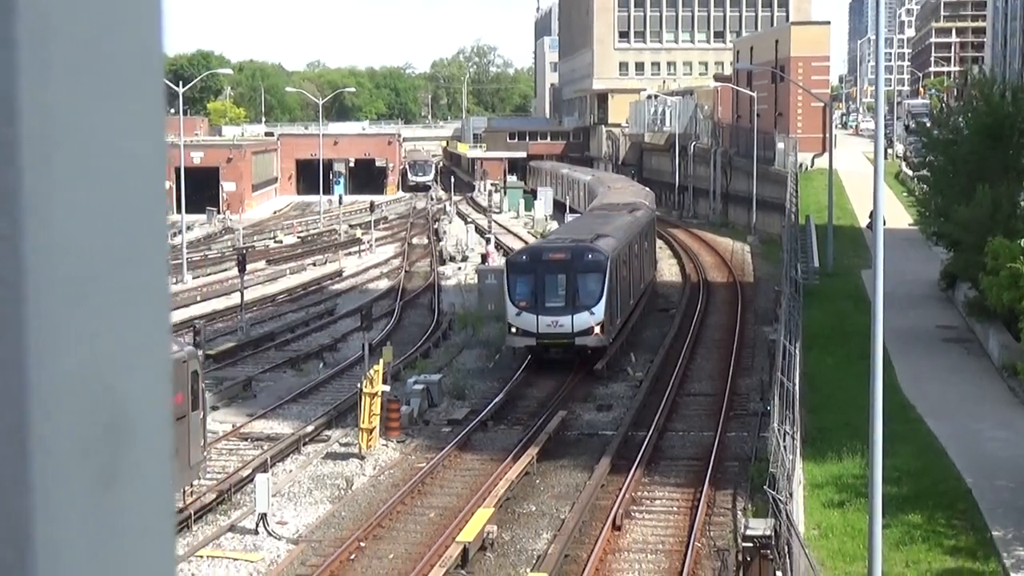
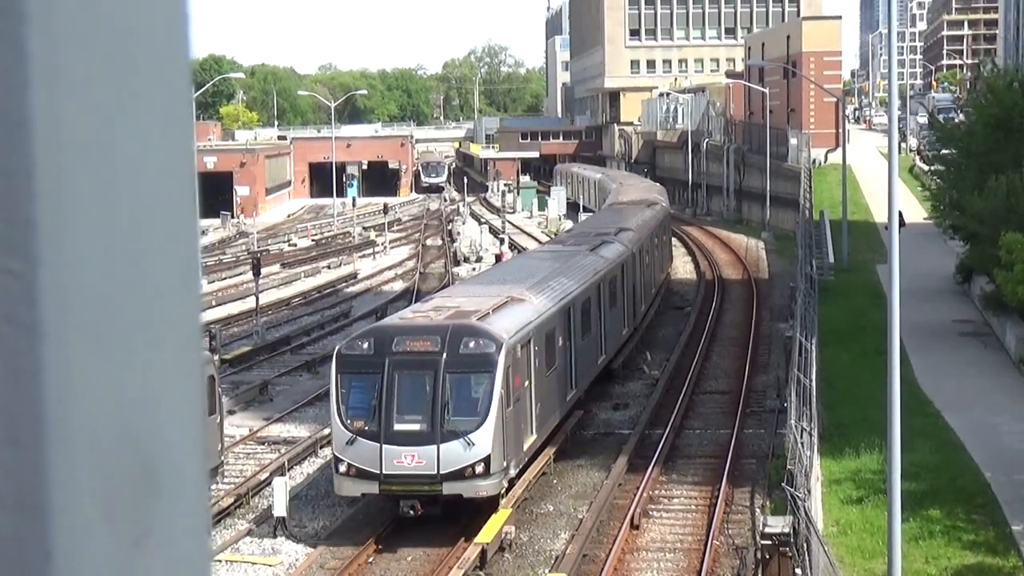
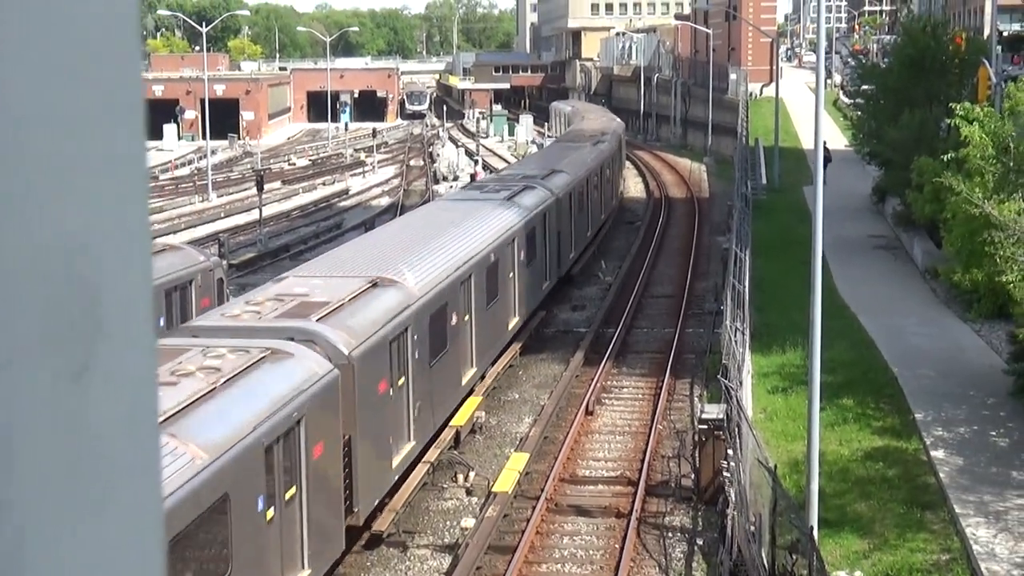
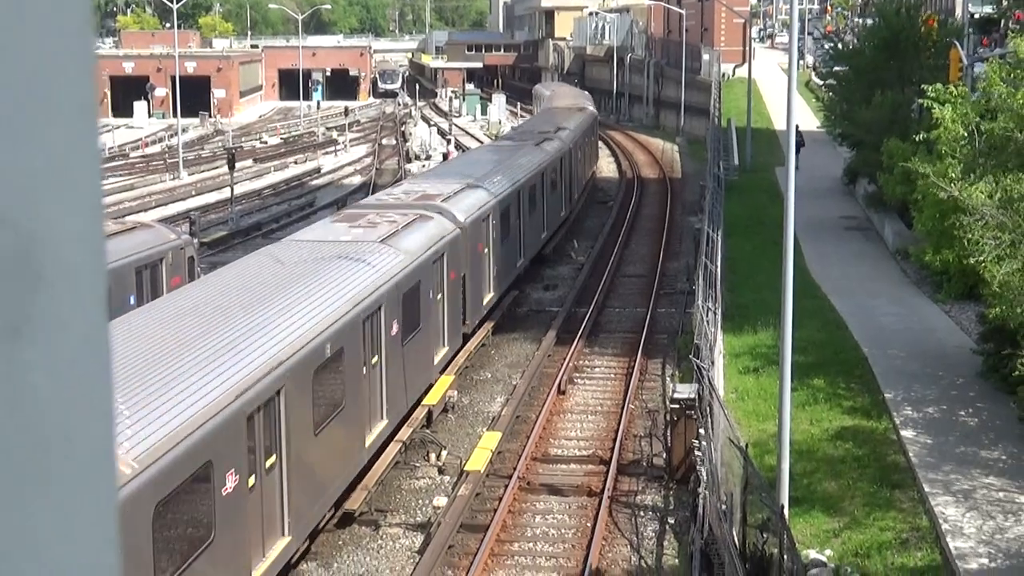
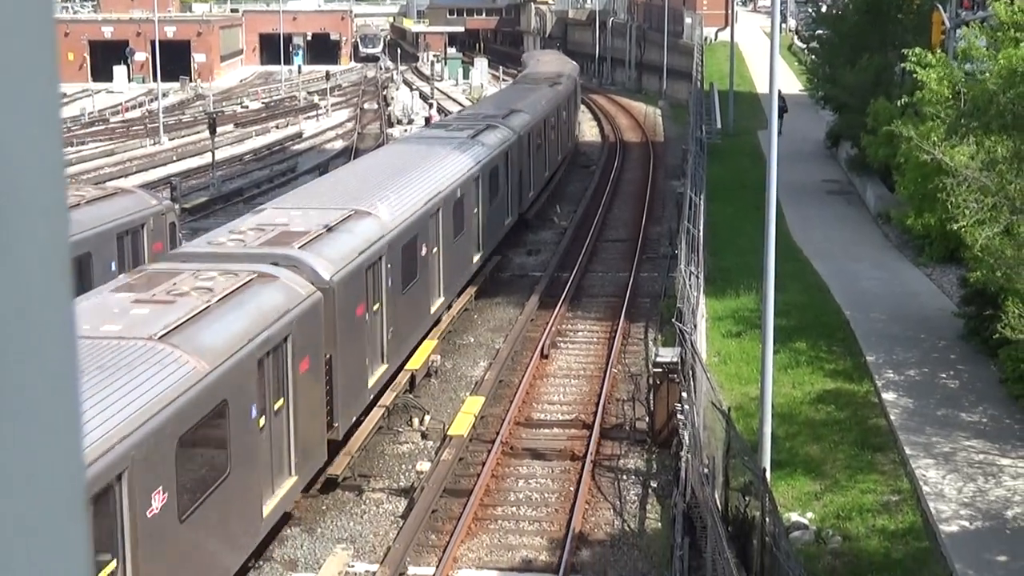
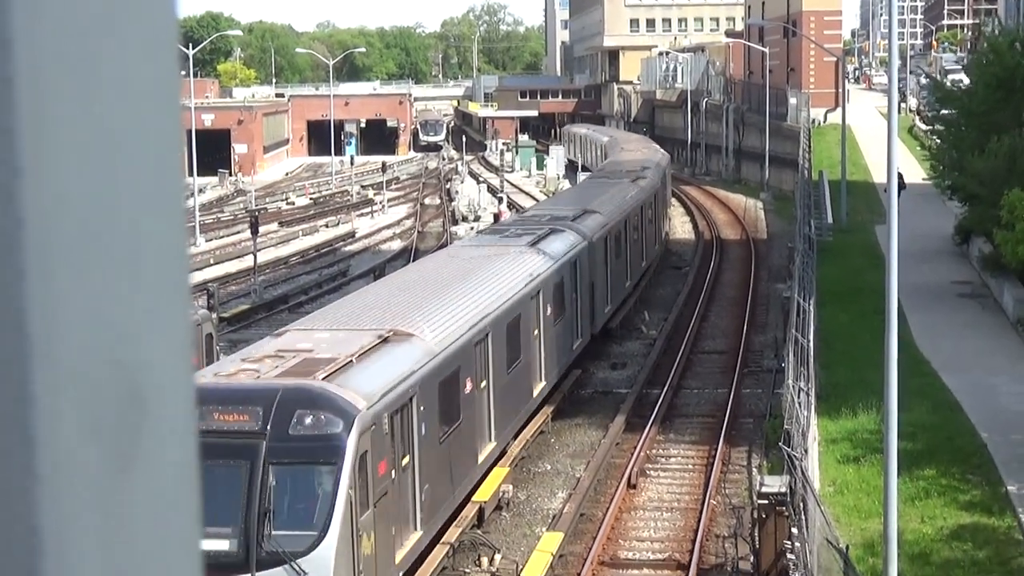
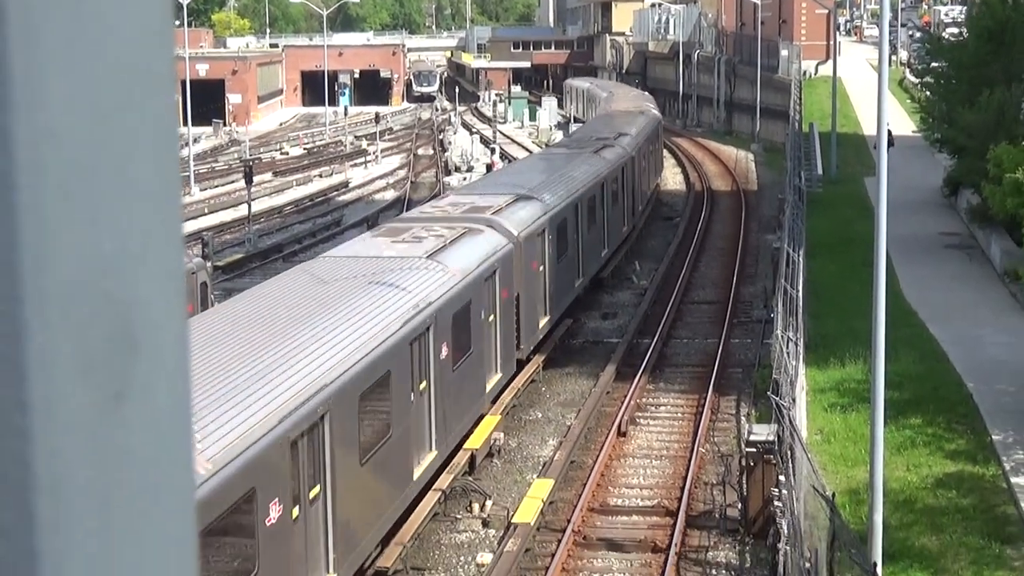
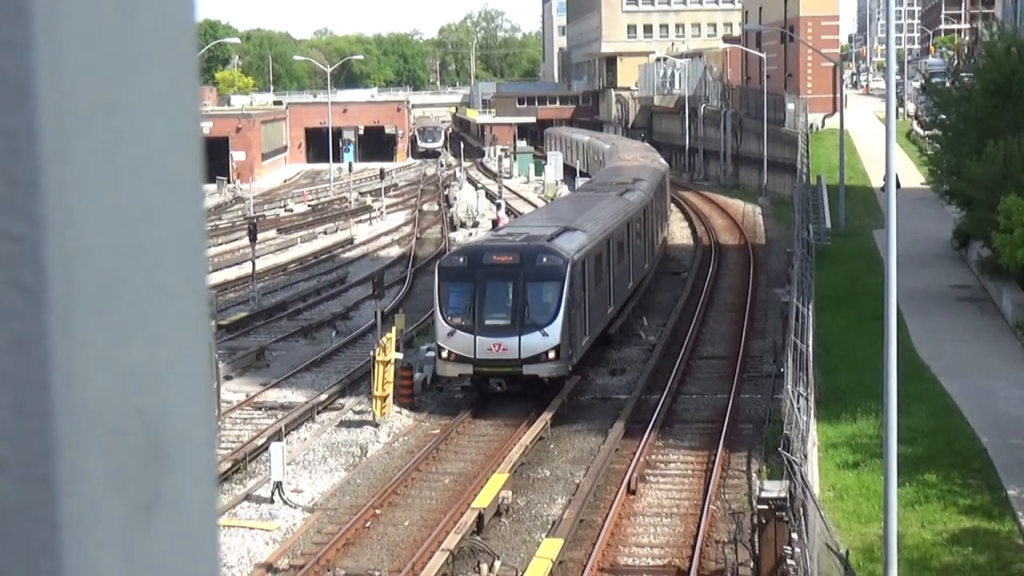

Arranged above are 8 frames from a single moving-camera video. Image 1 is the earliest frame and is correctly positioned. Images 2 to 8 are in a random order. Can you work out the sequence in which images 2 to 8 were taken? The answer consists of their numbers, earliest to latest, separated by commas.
8, 2, 6, 7, 3, 4, 5
